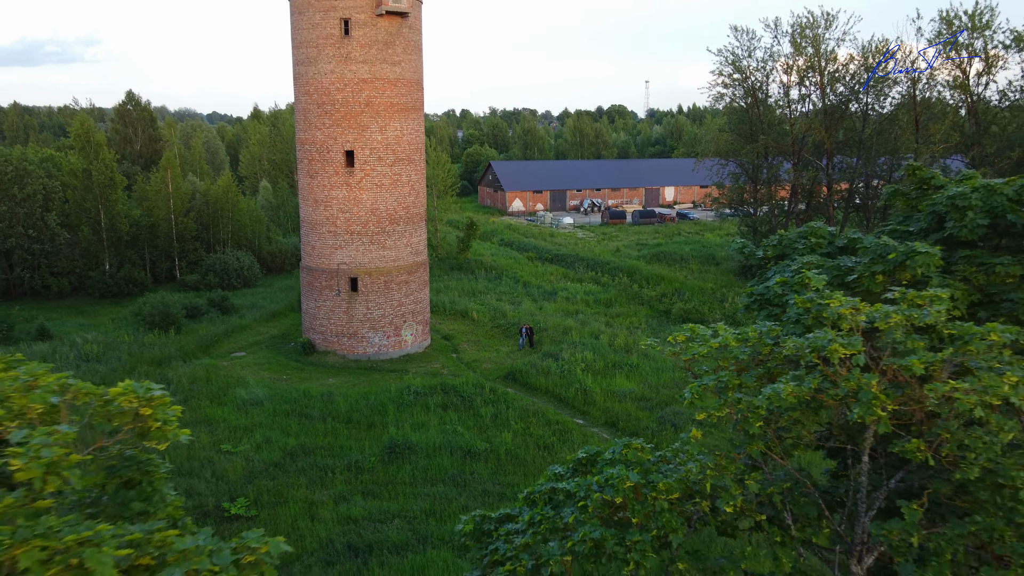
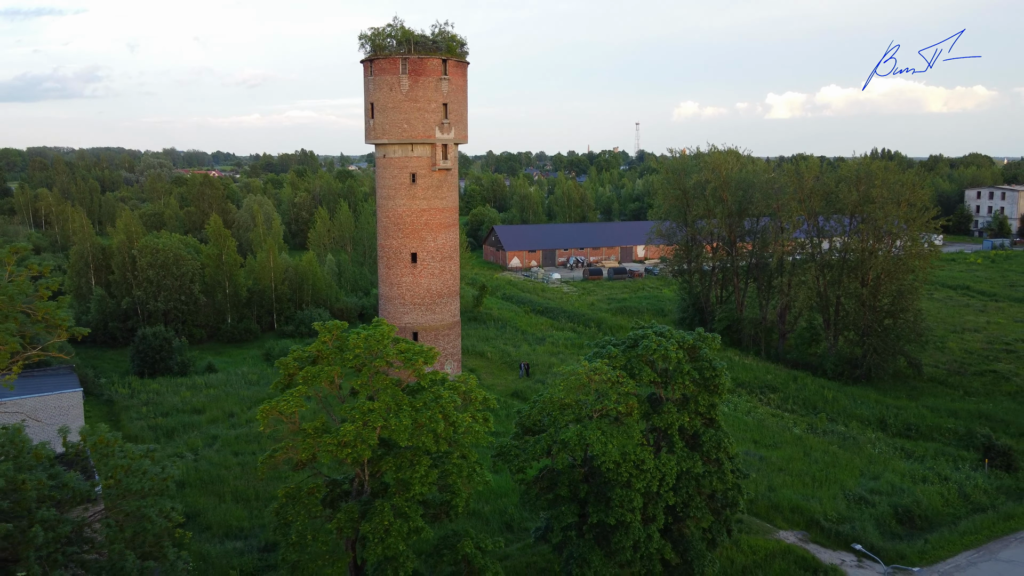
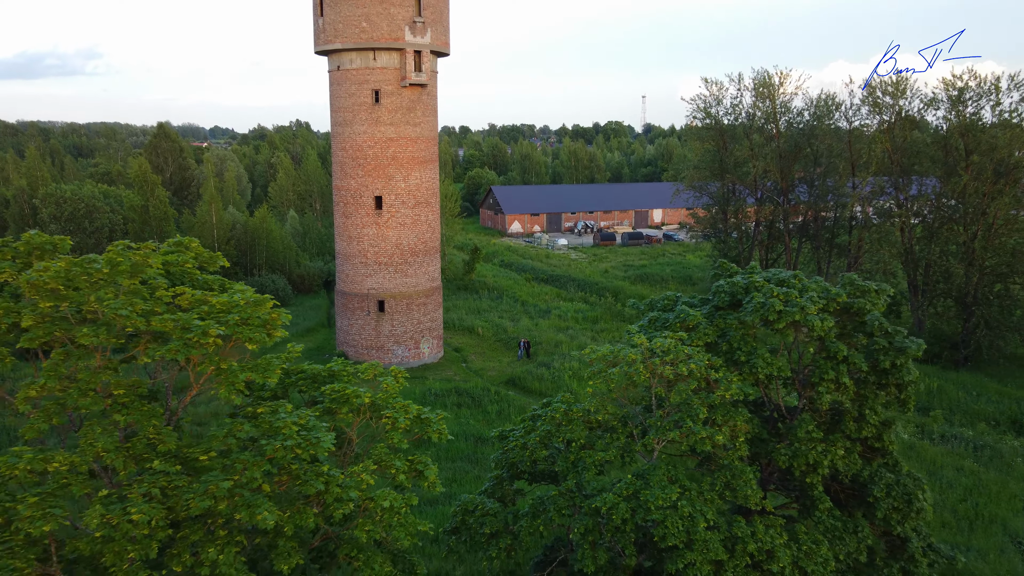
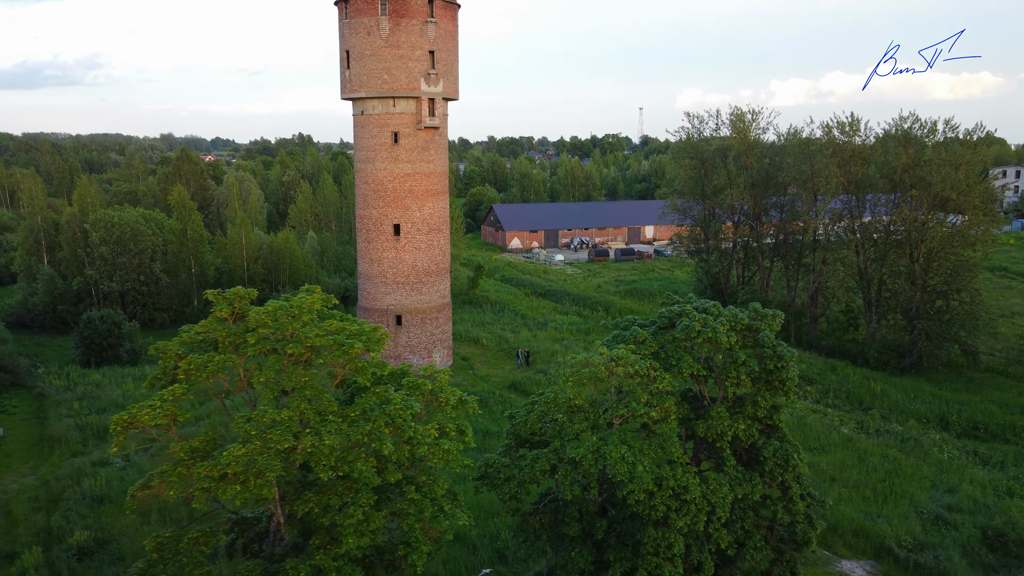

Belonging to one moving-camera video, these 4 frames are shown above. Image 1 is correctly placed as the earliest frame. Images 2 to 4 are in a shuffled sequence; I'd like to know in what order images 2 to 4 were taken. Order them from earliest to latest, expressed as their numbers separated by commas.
3, 4, 2
